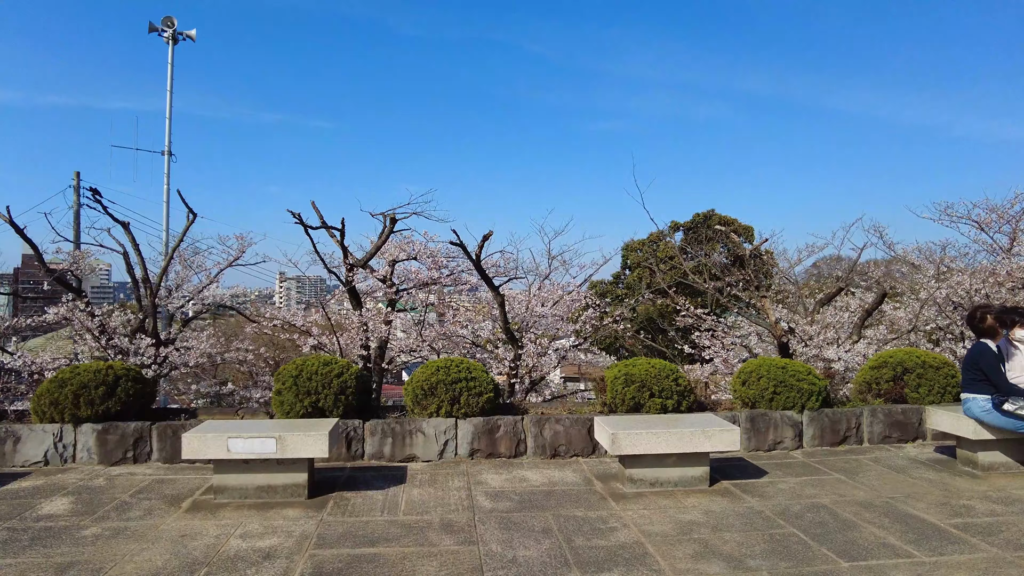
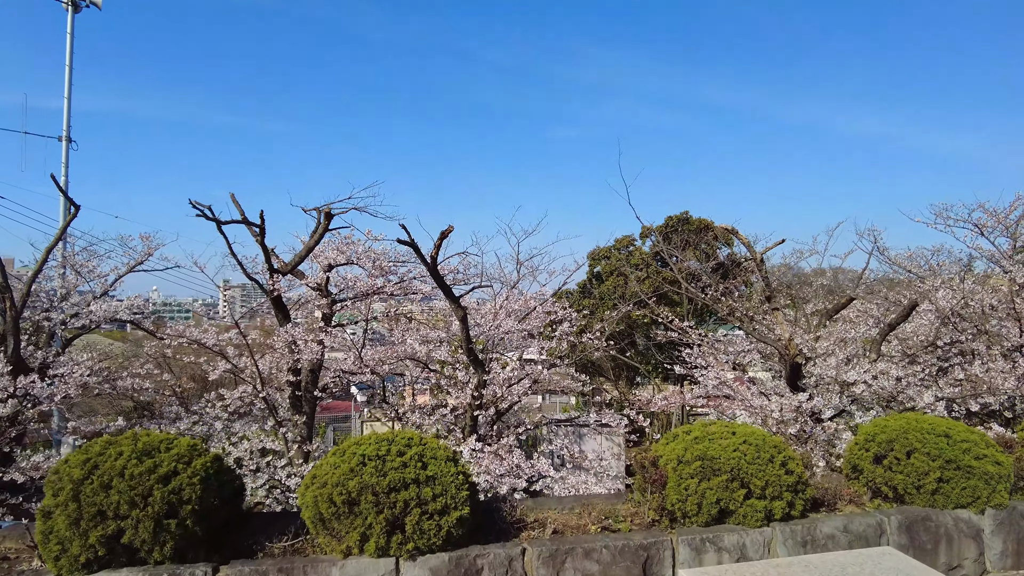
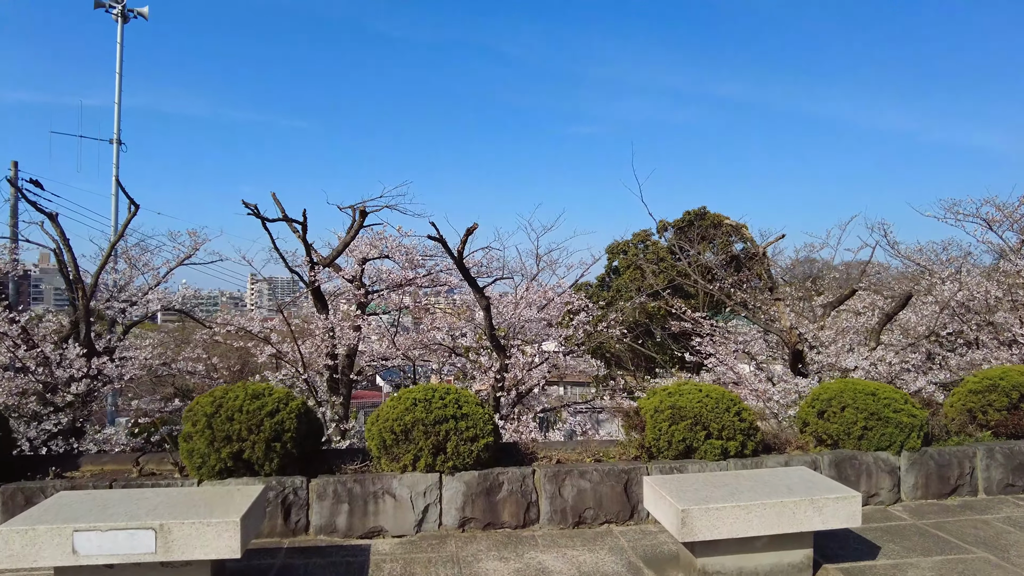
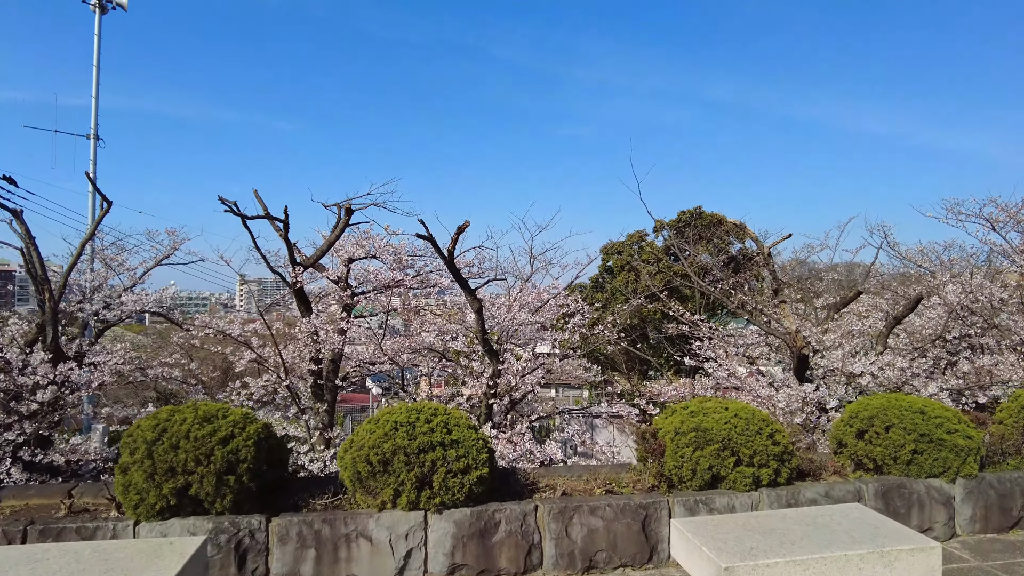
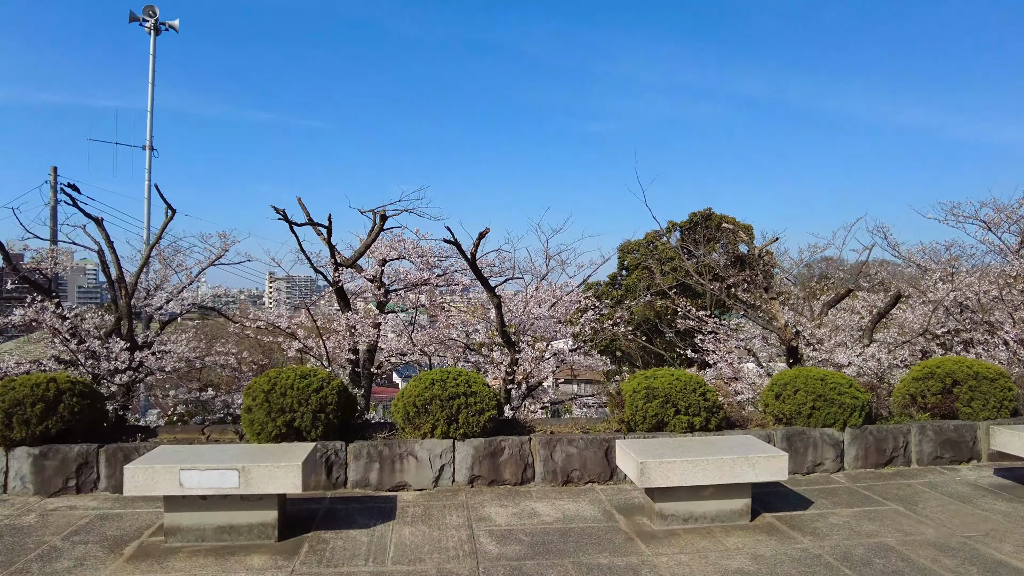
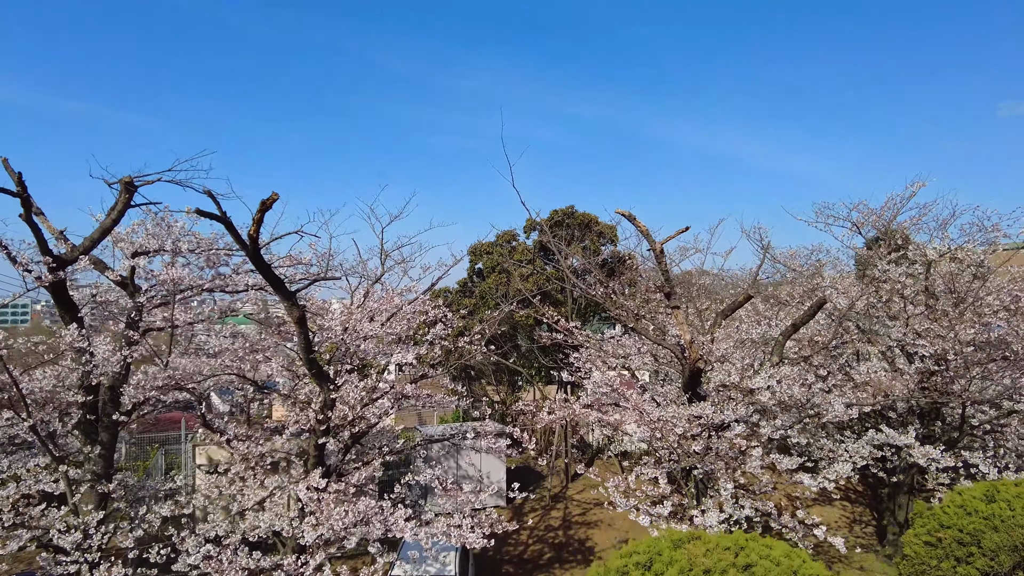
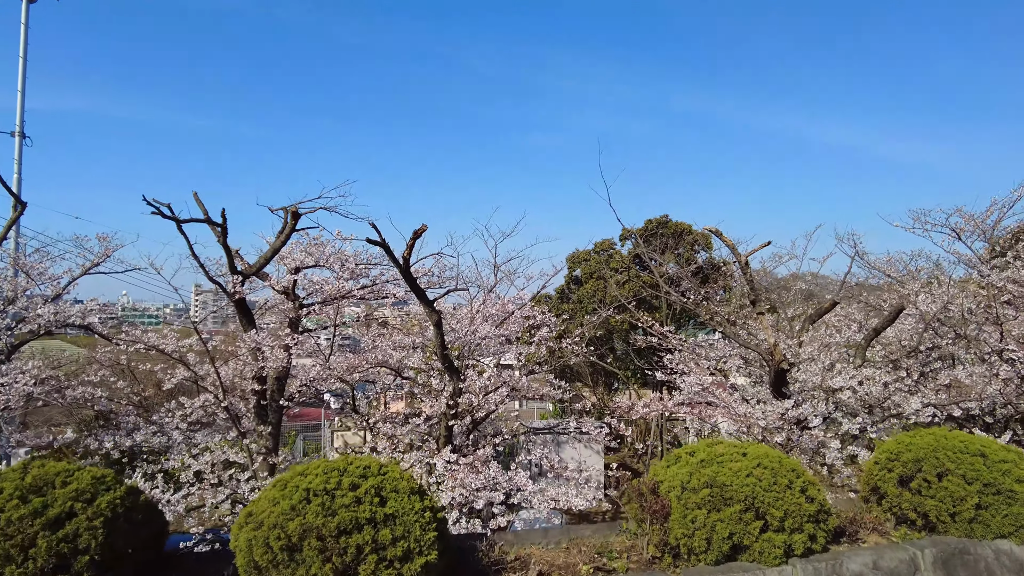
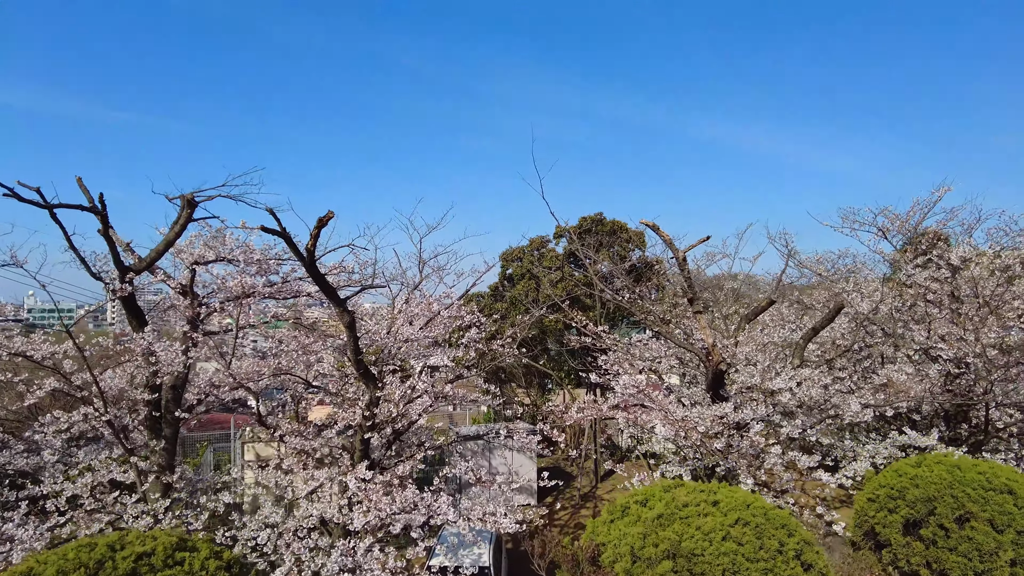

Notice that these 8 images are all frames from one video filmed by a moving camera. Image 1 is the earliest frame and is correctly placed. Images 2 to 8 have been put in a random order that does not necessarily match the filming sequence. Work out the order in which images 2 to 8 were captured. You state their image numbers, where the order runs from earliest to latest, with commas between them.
5, 3, 4, 2, 7, 8, 6
